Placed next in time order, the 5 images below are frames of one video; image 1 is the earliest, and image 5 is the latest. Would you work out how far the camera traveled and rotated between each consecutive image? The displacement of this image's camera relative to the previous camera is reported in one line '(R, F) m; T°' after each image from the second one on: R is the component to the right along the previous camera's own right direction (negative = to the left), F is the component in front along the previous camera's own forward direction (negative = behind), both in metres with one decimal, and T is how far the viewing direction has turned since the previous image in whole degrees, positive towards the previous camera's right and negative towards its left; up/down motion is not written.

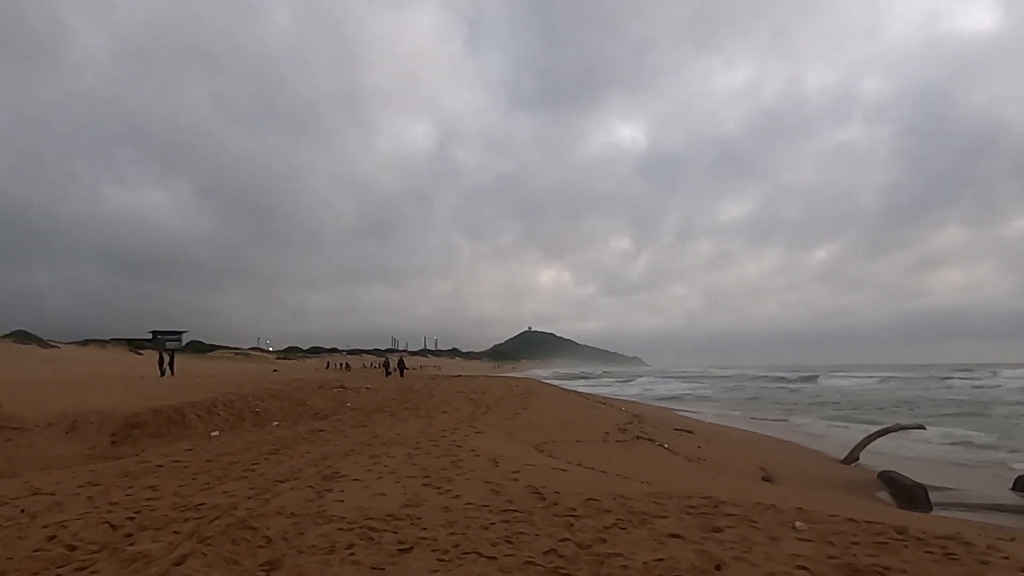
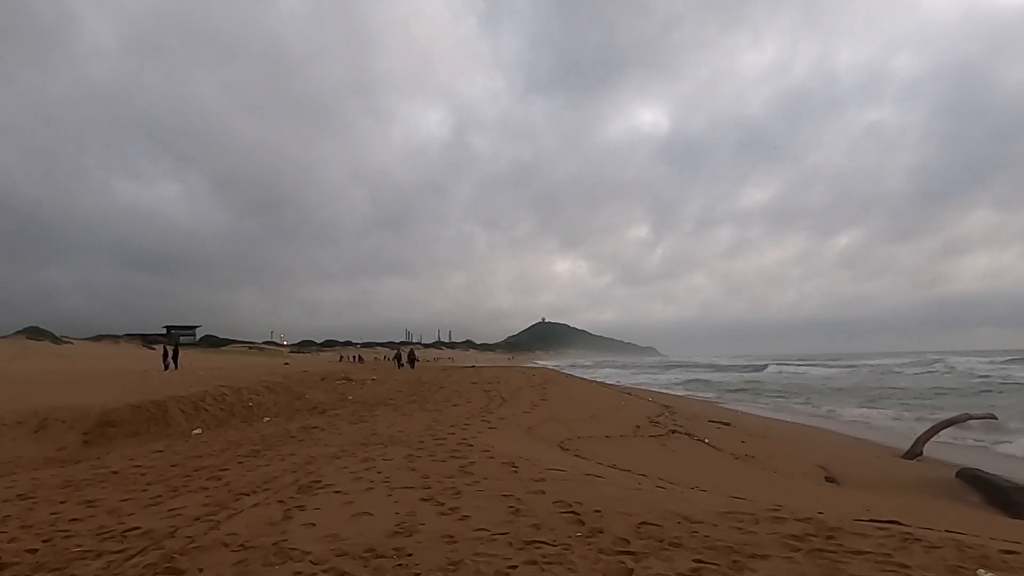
(-0.1, +1.4) m; -1°
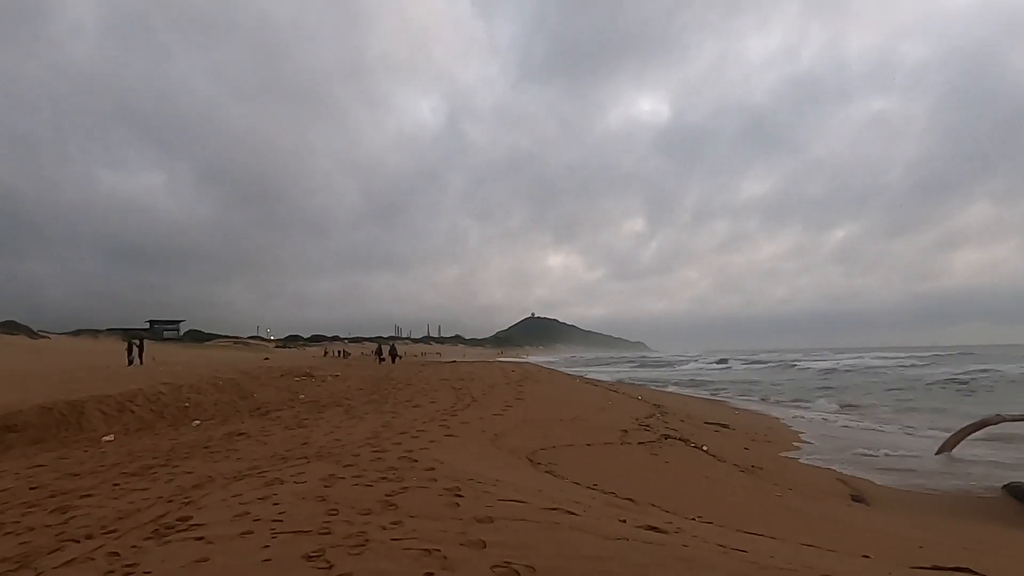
(+0.4, +1.5) m; +1°
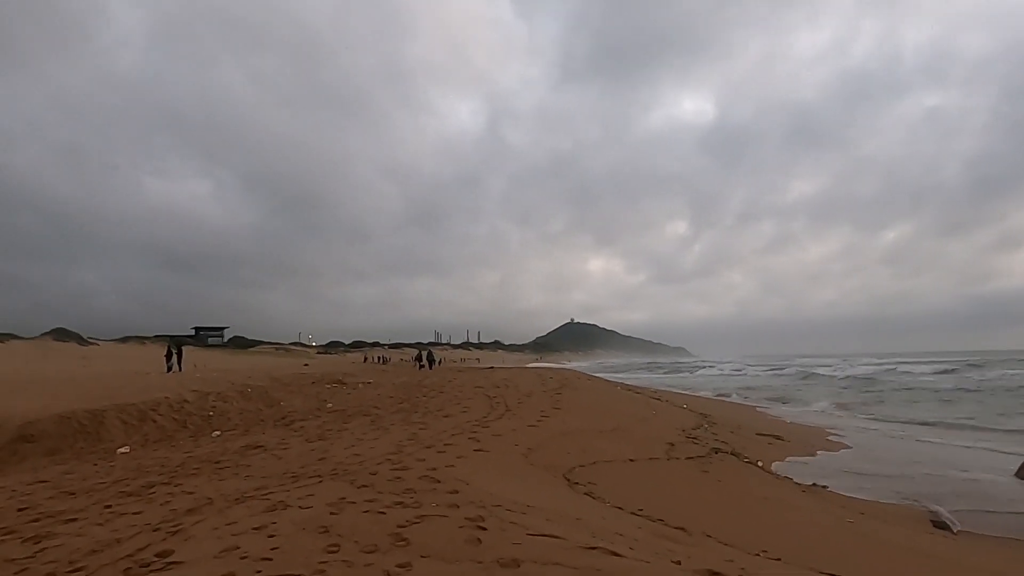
(0.0, +0.7) m; -4°
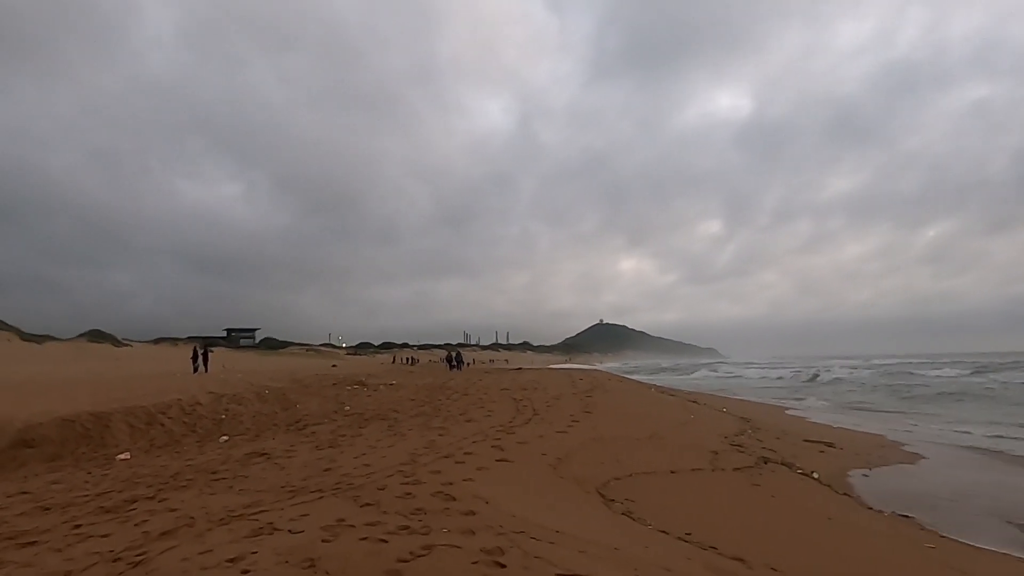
(0.0, +0.8) m; -3°
